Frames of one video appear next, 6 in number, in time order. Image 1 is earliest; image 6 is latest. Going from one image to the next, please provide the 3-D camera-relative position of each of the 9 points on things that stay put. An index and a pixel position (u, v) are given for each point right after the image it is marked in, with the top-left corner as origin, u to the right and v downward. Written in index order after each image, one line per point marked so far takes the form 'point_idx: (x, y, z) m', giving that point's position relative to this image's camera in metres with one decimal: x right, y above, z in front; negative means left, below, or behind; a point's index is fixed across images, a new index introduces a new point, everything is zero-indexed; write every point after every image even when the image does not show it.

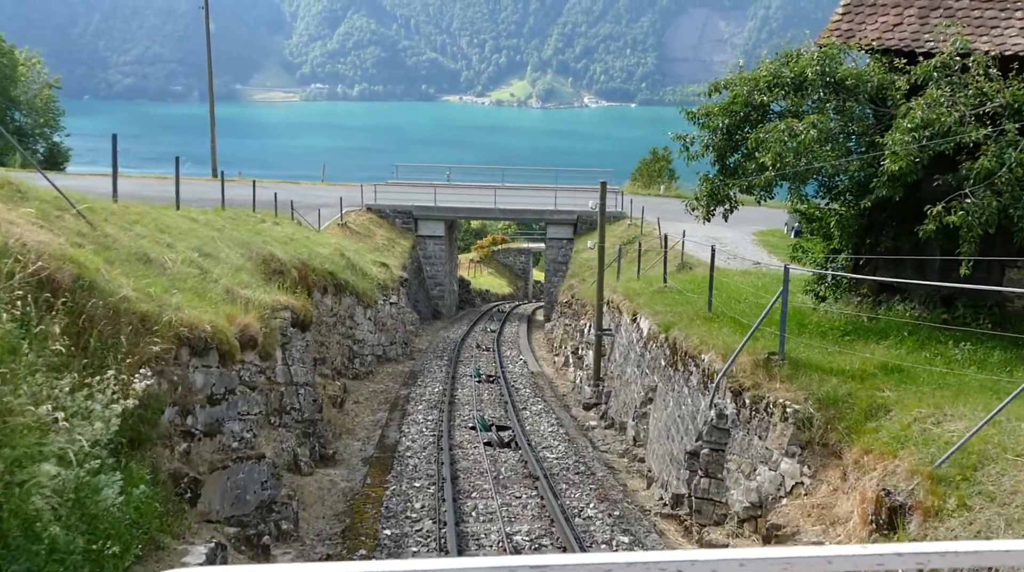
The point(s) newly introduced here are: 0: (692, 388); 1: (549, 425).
0: (+2.5, -1.4, +14.5) m
1: (+0.7, -2.5, +18.9) m
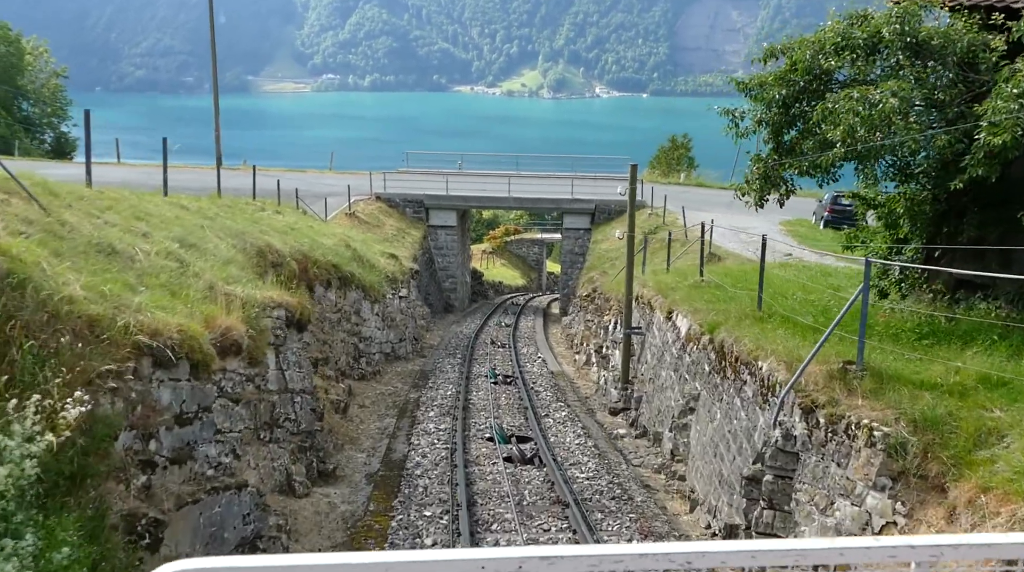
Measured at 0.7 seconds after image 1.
0: (+2.8, -1.3, +12.5) m
1: (+1.0, -2.4, +16.9) m
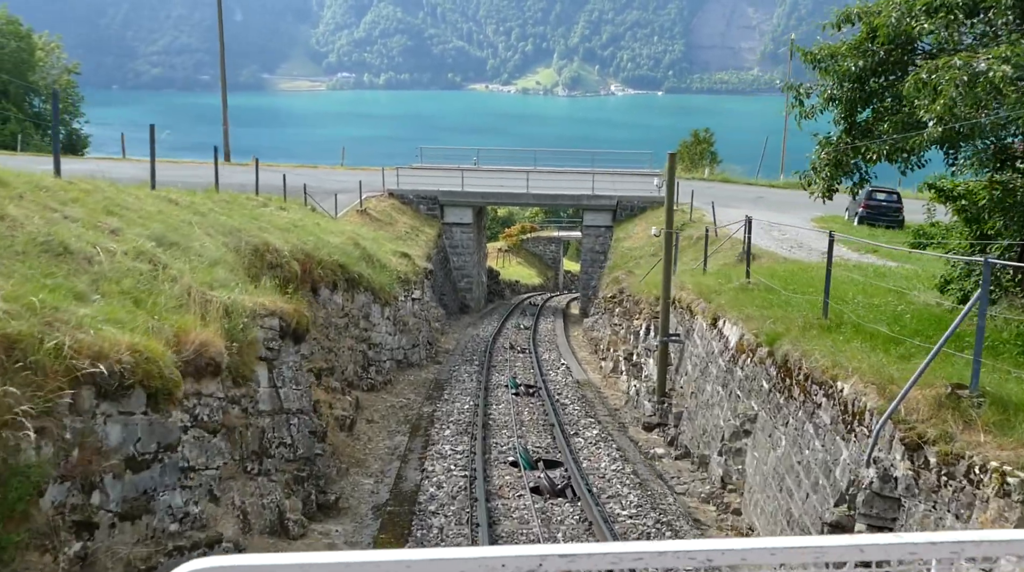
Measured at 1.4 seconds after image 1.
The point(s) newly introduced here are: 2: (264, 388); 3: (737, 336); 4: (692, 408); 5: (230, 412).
0: (+3.1, -1.4, +10.5) m
1: (+1.4, -2.5, +14.9) m
2: (-3.0, -1.3, +12.9) m
3: (+3.1, -0.7, +14.5) m
4: (+2.8, -1.9, +16.3) m
5: (-2.8, -1.3, +10.7) m
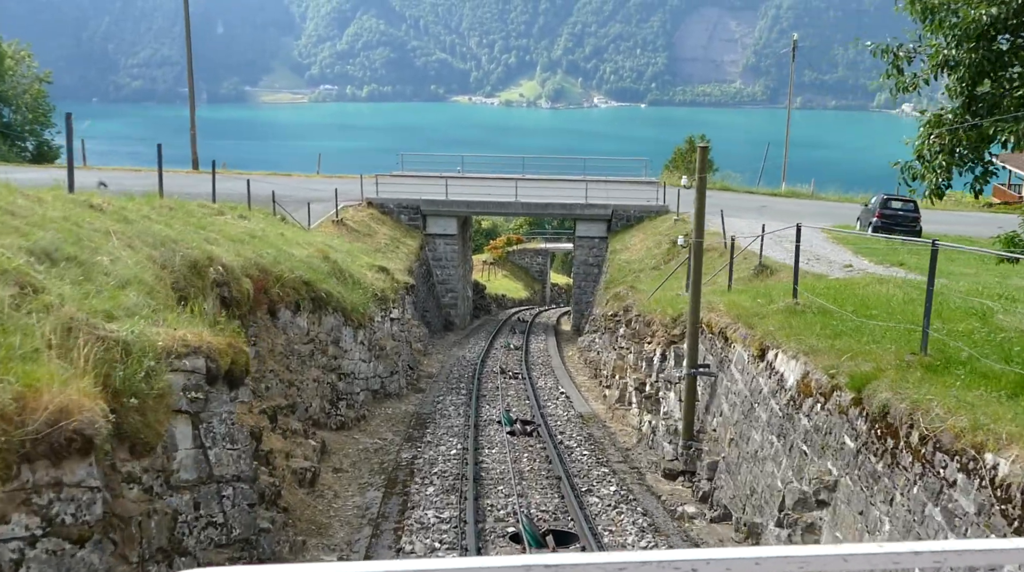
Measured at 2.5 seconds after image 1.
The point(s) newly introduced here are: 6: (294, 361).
0: (+3.1, -1.6, +7.4) m
1: (+1.4, -2.7, +11.8) m
2: (-3.0, -1.5, +9.7) m
3: (+3.1, -0.9, +11.4) m
4: (+2.8, -2.2, +13.2) m
5: (-2.8, -1.5, +7.5) m
6: (-3.5, -1.2, +17.3) m
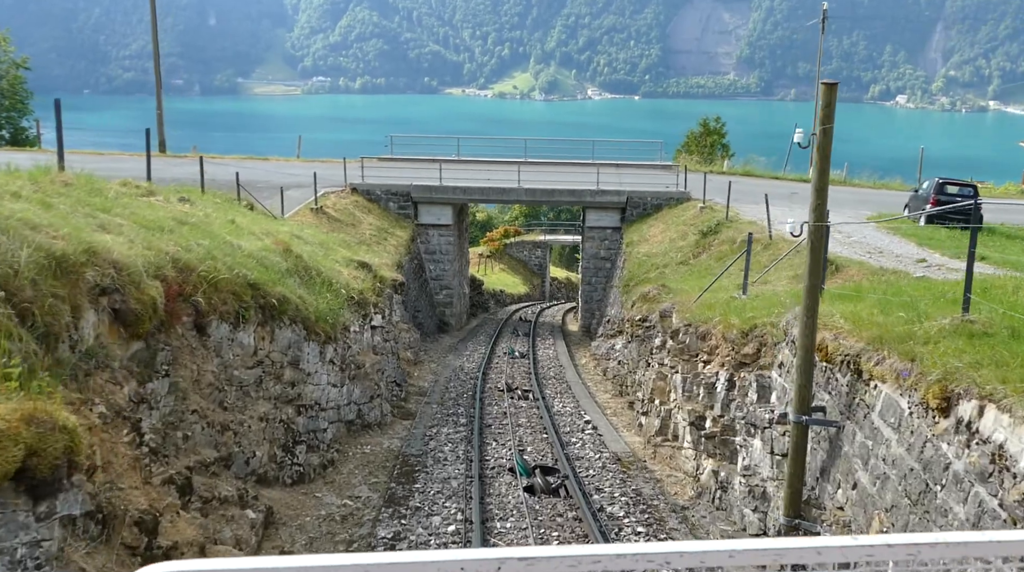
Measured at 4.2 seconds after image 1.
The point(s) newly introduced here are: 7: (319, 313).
0: (+3.4, -1.7, +2.6) m
1: (+1.7, -2.8, +7.1) m
2: (-2.7, -1.6, +4.9) m
3: (+3.3, -1.0, +6.6) m
4: (+3.0, -2.3, +8.5) m
5: (-2.5, -1.6, +2.7) m
6: (-3.3, -1.3, +12.5) m
7: (-2.9, -0.4, +15.7) m
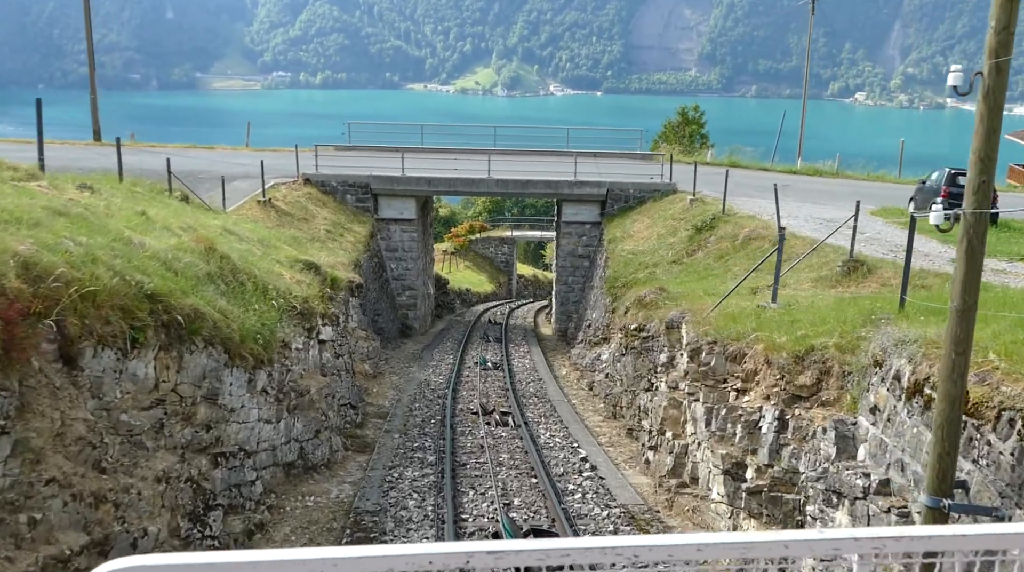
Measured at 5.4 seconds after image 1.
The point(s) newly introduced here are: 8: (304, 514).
0: (+3.7, -1.9, -0.6) m
1: (+1.8, -3.0, +3.7) m
2: (-2.5, -1.8, +1.4) m
3: (+3.5, -1.2, +3.3) m
4: (+3.1, -2.4, +5.2) m
5: (-2.2, -1.8, -0.8) m
6: (-3.4, -1.4, +9.0) m
7: (-3.1, -0.5, +12.2) m
8: (-2.4, -2.7, +12.4) m
